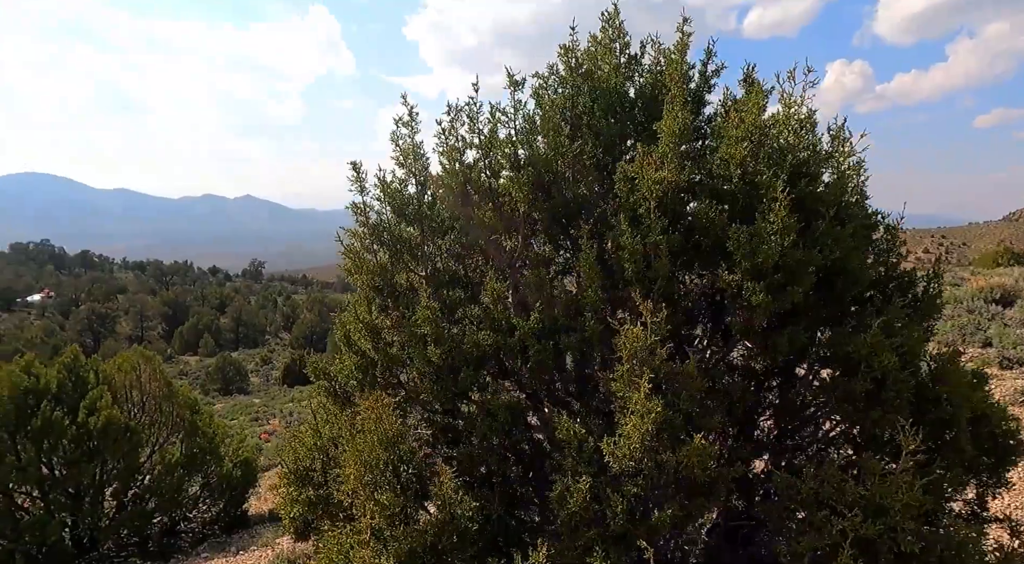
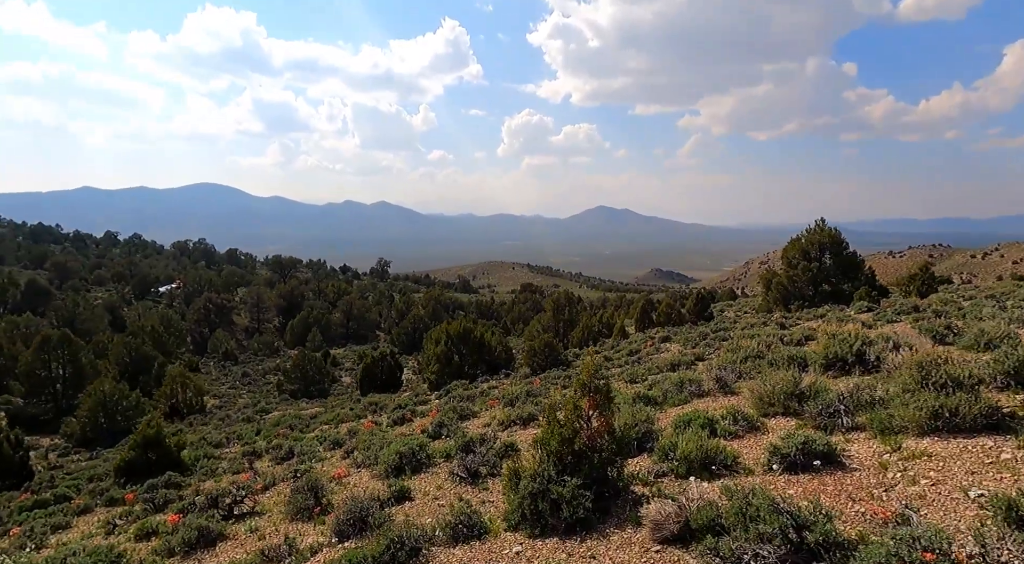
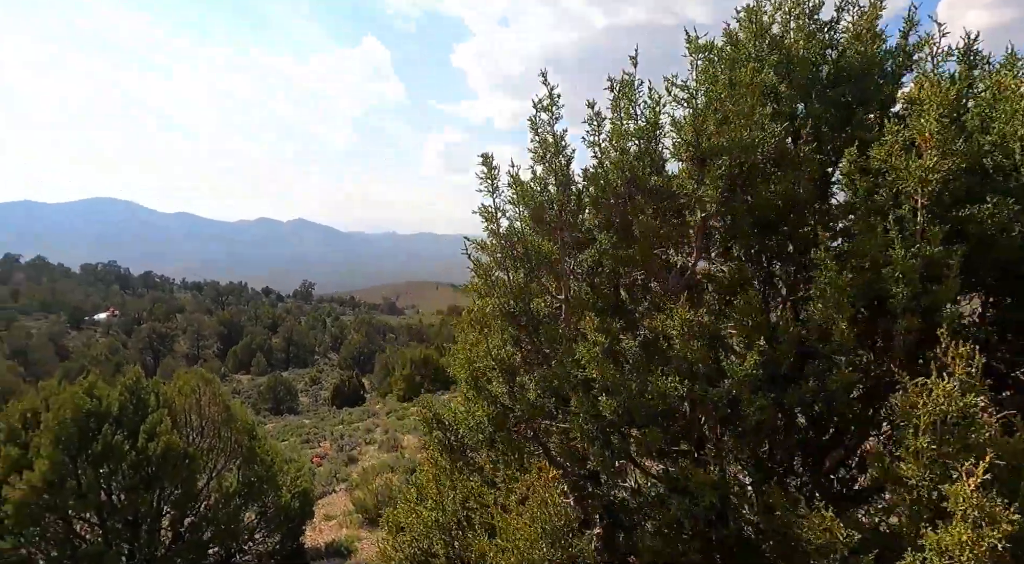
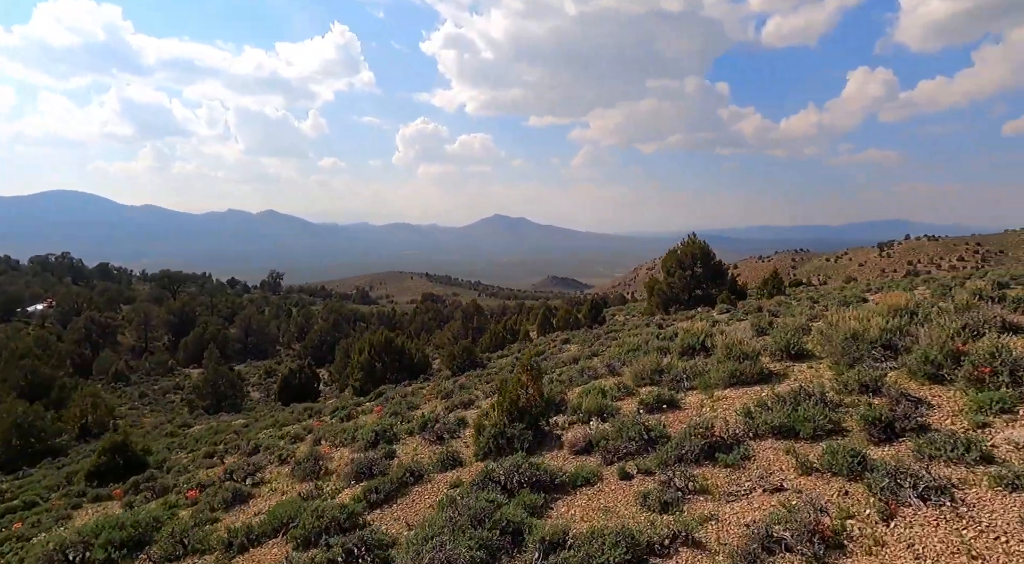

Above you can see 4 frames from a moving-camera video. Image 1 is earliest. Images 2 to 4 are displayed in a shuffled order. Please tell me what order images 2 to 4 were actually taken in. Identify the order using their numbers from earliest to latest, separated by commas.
3, 4, 2
